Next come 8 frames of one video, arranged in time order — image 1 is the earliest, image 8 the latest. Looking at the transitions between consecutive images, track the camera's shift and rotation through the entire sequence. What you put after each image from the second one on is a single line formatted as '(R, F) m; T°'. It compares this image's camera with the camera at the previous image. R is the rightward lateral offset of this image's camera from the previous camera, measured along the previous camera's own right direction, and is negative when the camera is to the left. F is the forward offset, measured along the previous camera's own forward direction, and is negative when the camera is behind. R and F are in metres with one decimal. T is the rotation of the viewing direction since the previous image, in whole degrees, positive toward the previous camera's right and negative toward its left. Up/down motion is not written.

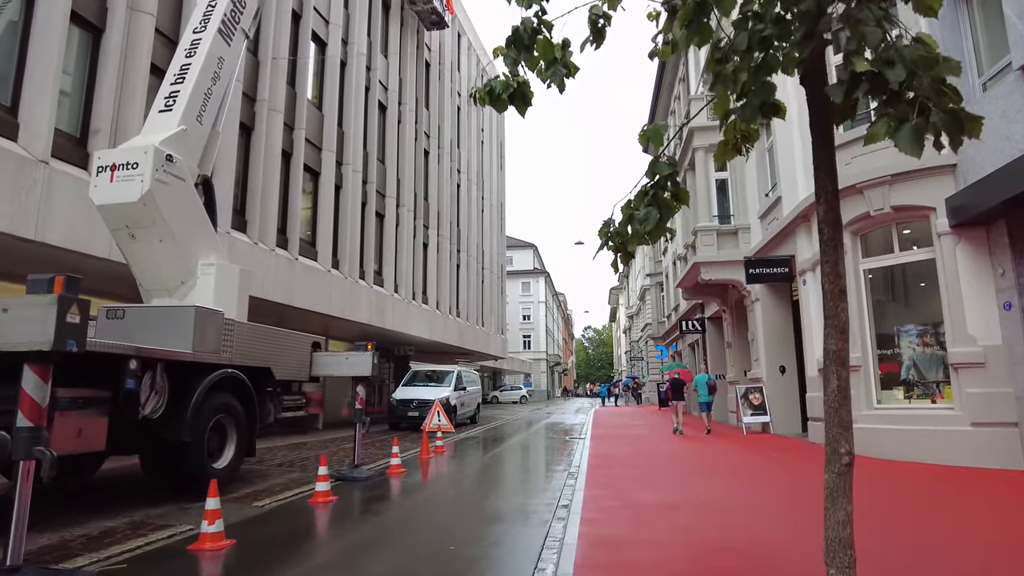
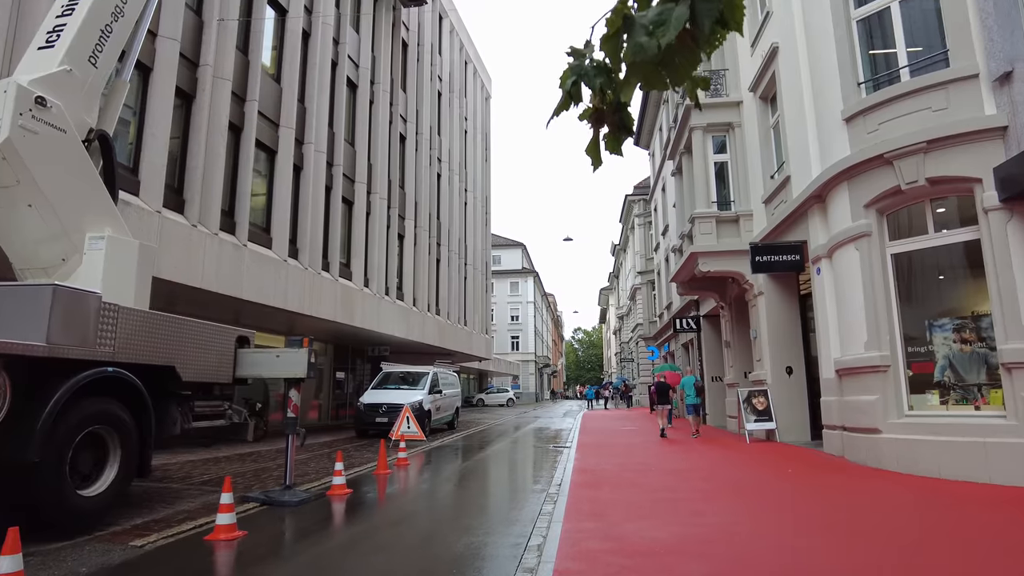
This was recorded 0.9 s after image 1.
(+0.3, +1.6) m; +1°
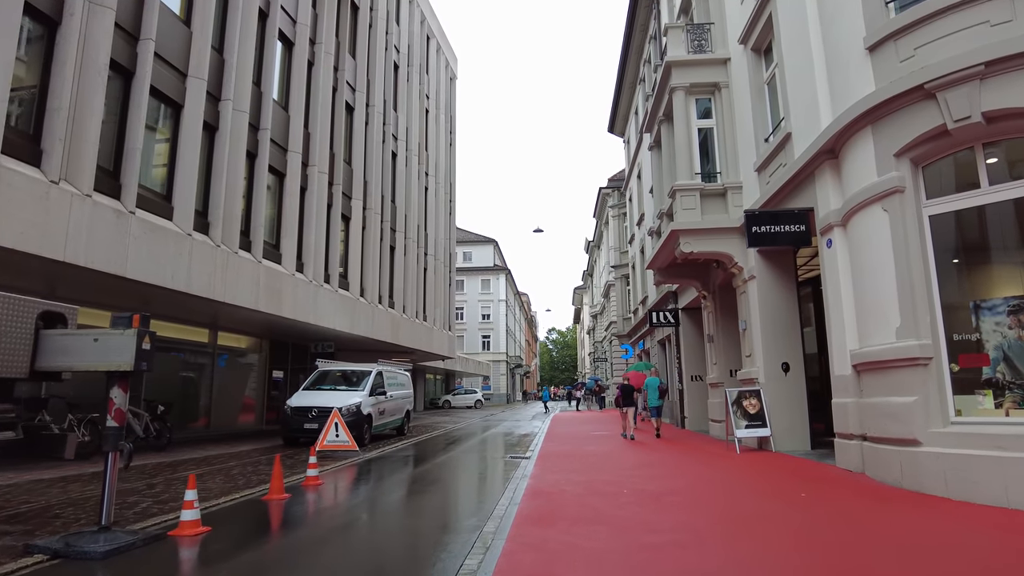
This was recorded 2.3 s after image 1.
(+0.5, +2.2) m; +2°
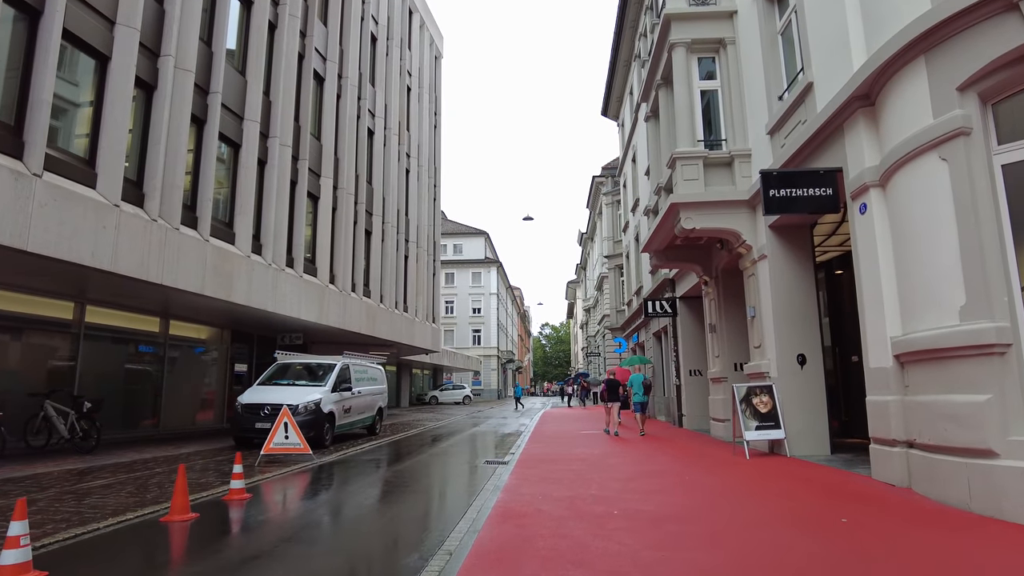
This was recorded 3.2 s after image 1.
(+0.3, +1.6) m; 0°
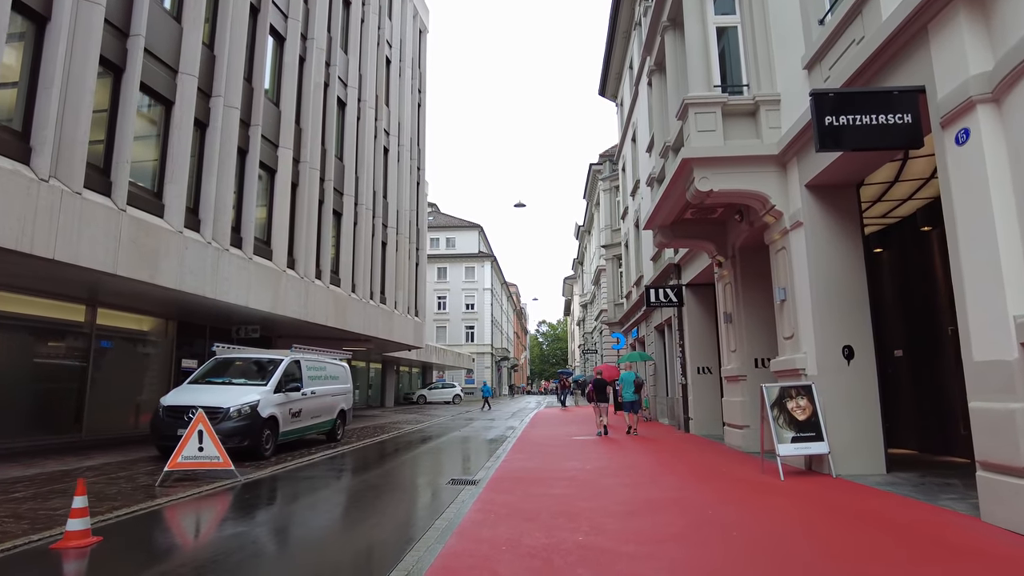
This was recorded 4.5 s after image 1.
(+0.3, +2.1) m; 0°
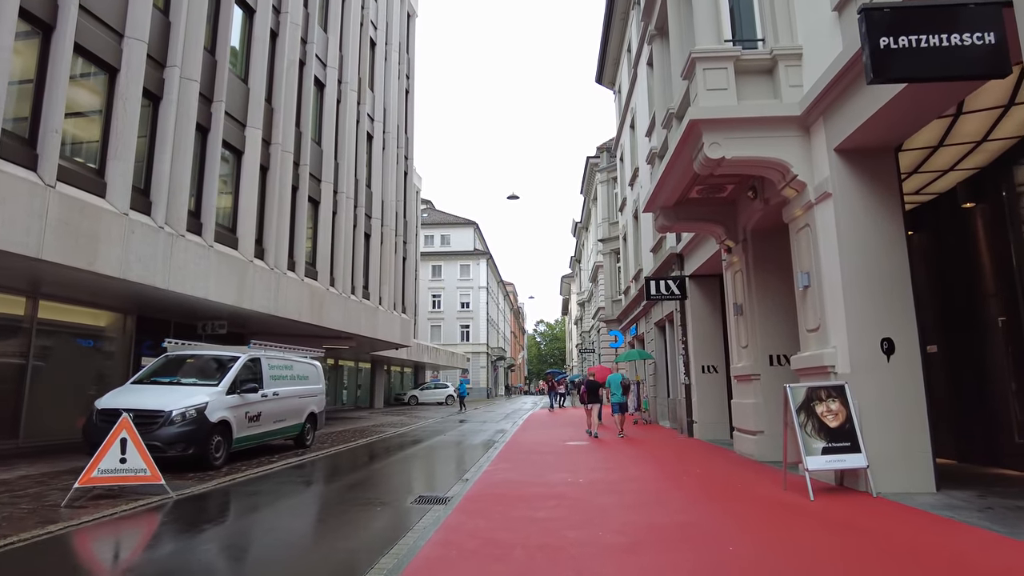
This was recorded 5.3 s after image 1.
(+0.2, +1.3) m; 0°
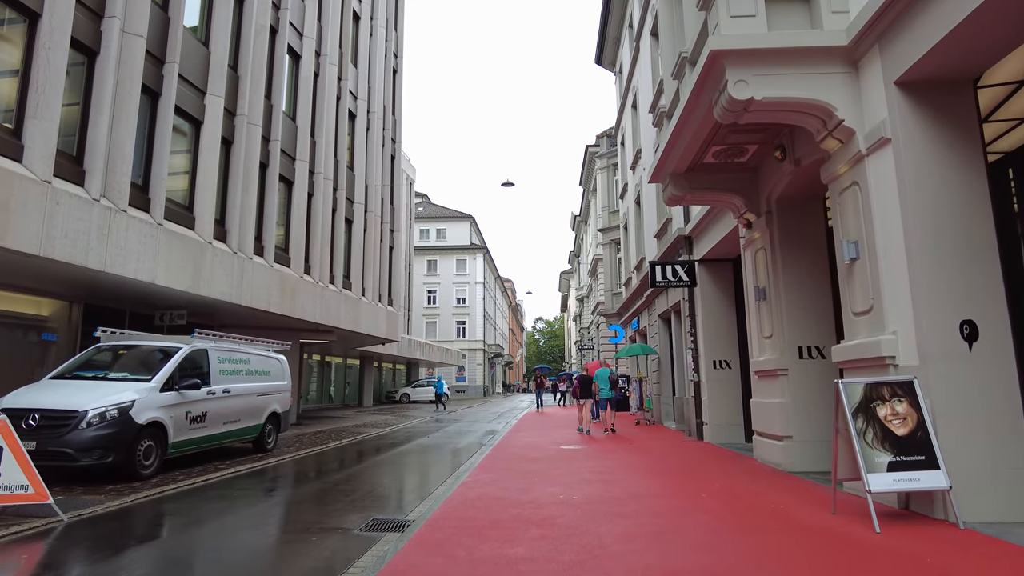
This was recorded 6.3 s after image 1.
(+0.2, +1.5) m; 0°
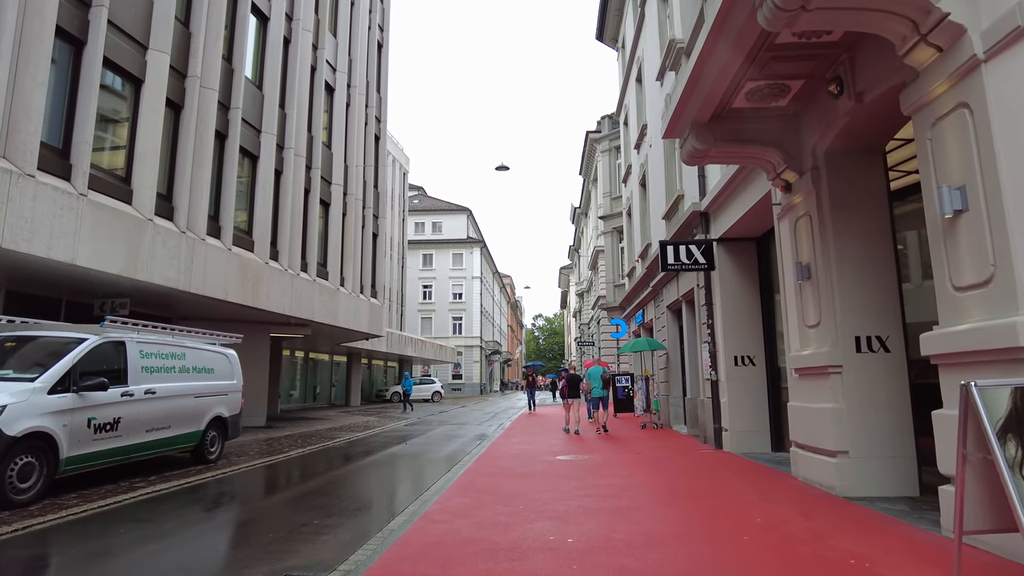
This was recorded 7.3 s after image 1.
(+0.2, +1.8) m; 0°
